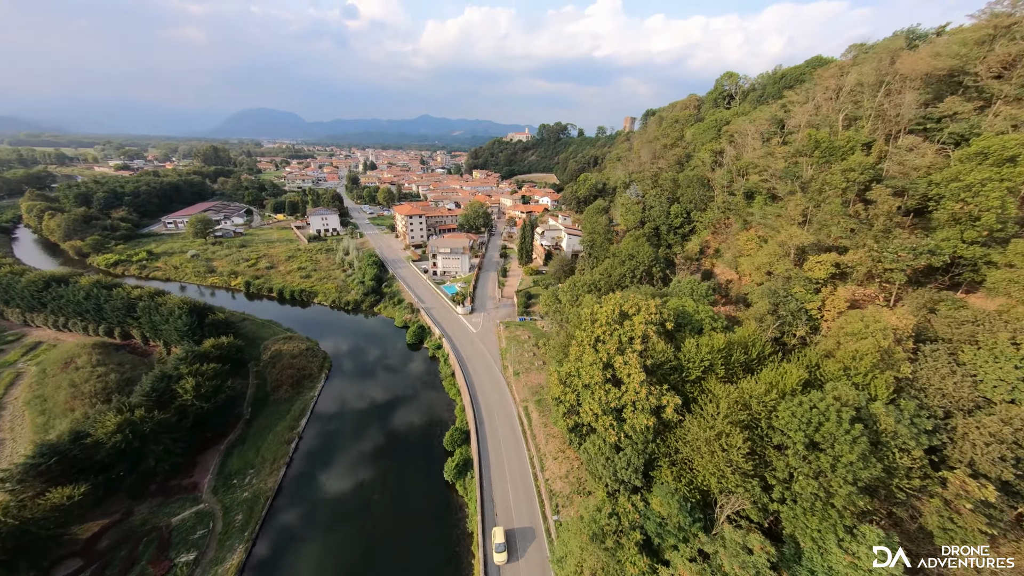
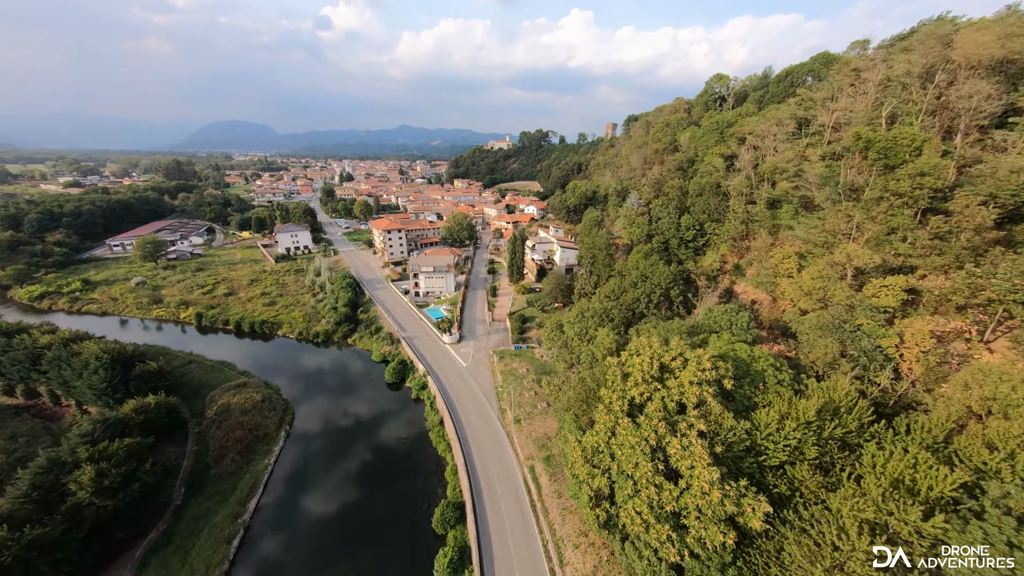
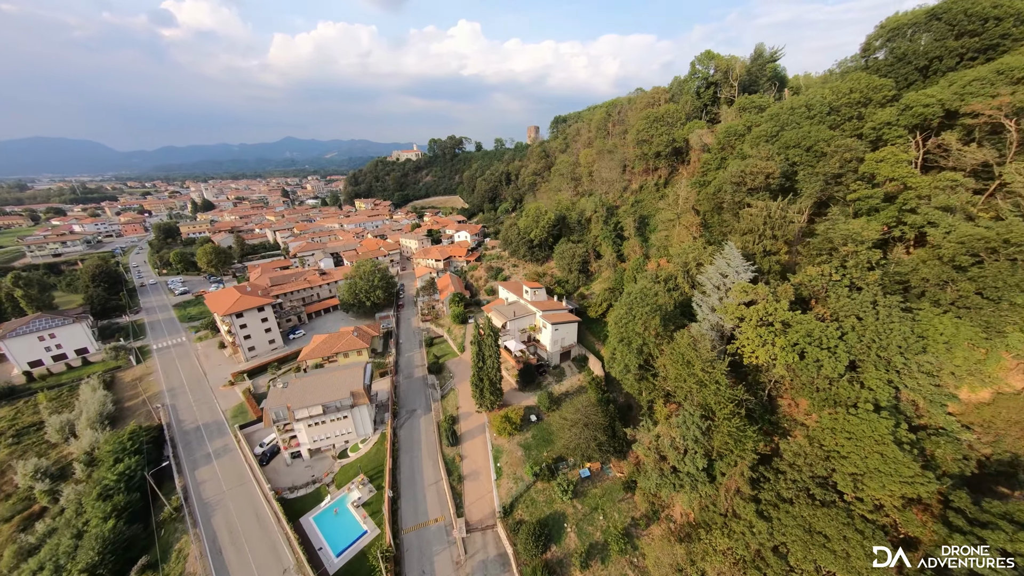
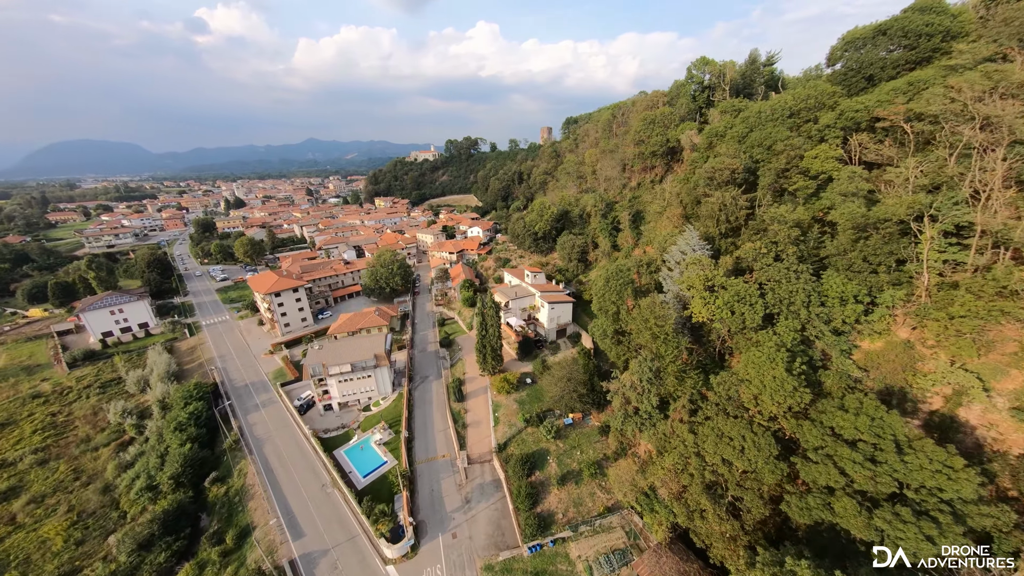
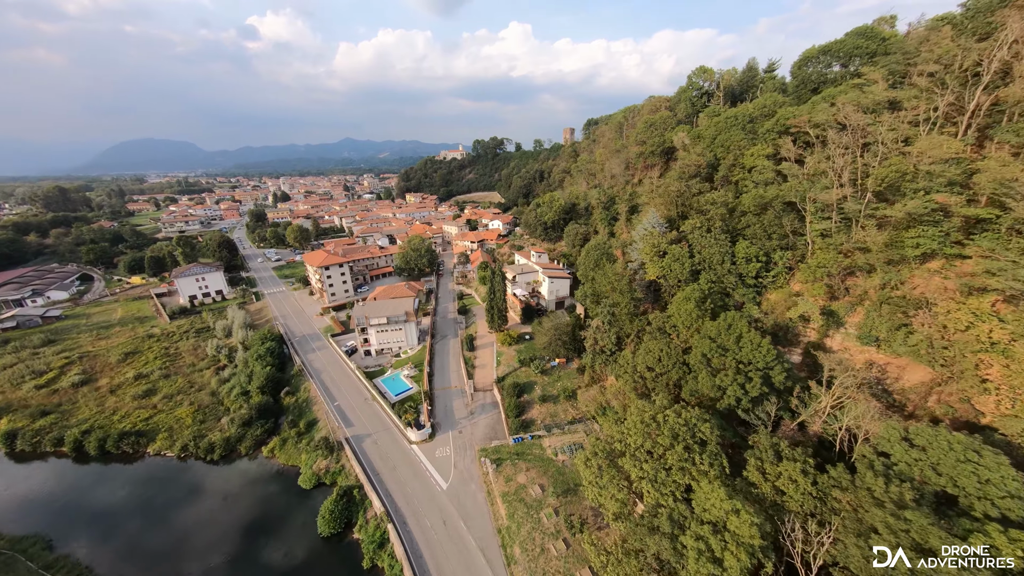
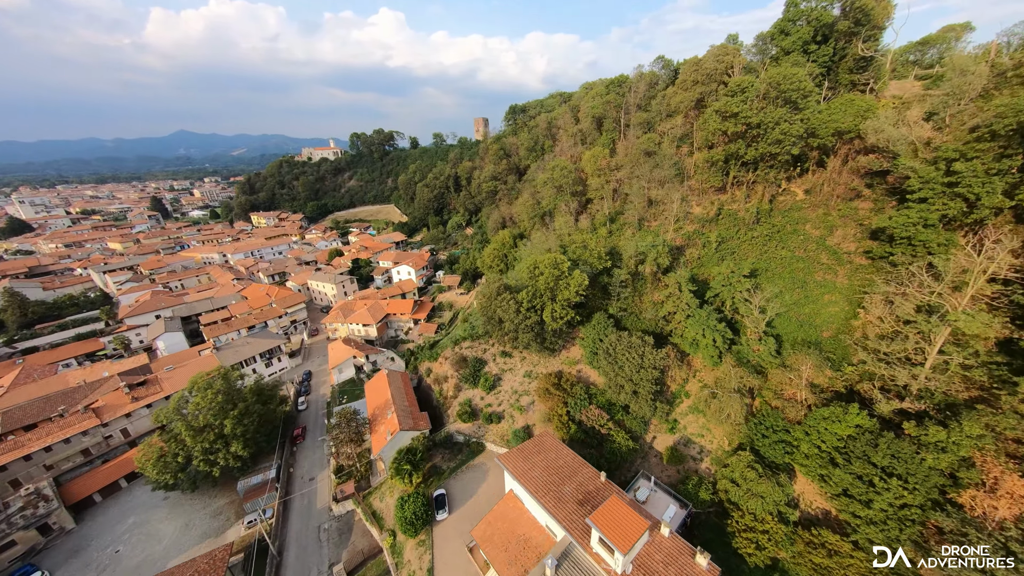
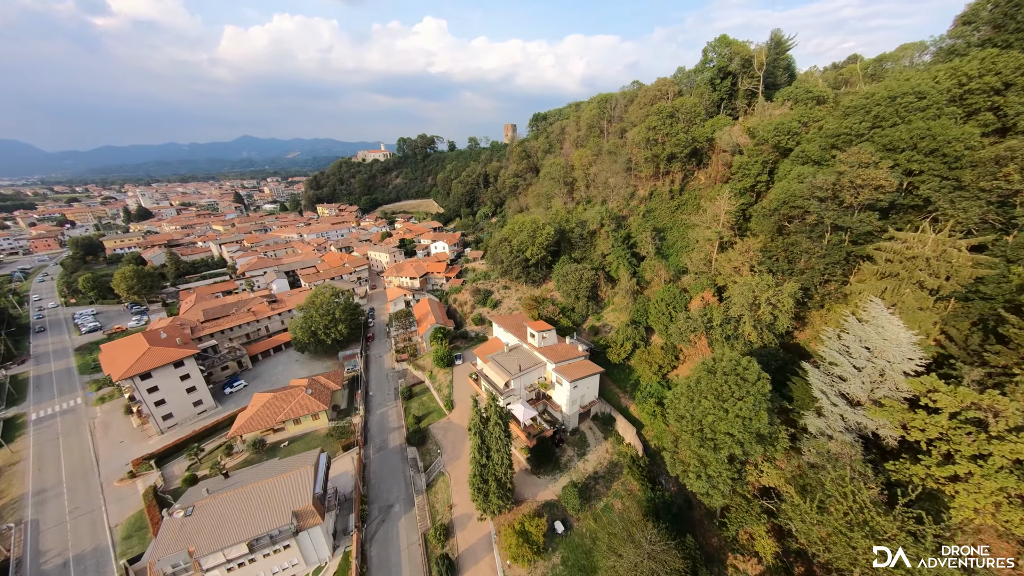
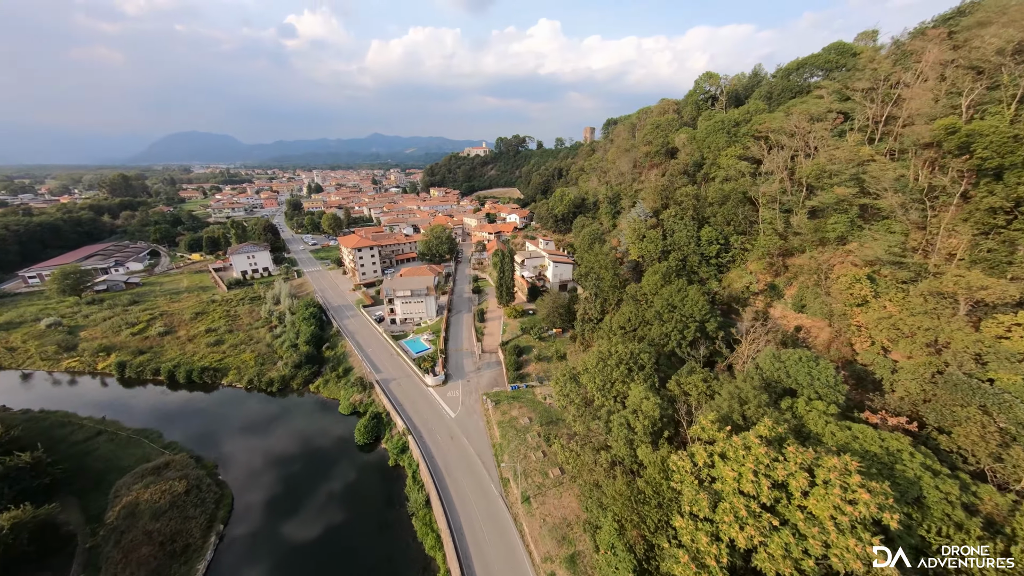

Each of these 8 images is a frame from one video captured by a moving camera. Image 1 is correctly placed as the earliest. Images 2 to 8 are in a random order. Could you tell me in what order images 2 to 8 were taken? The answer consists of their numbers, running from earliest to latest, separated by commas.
2, 8, 5, 4, 3, 7, 6
